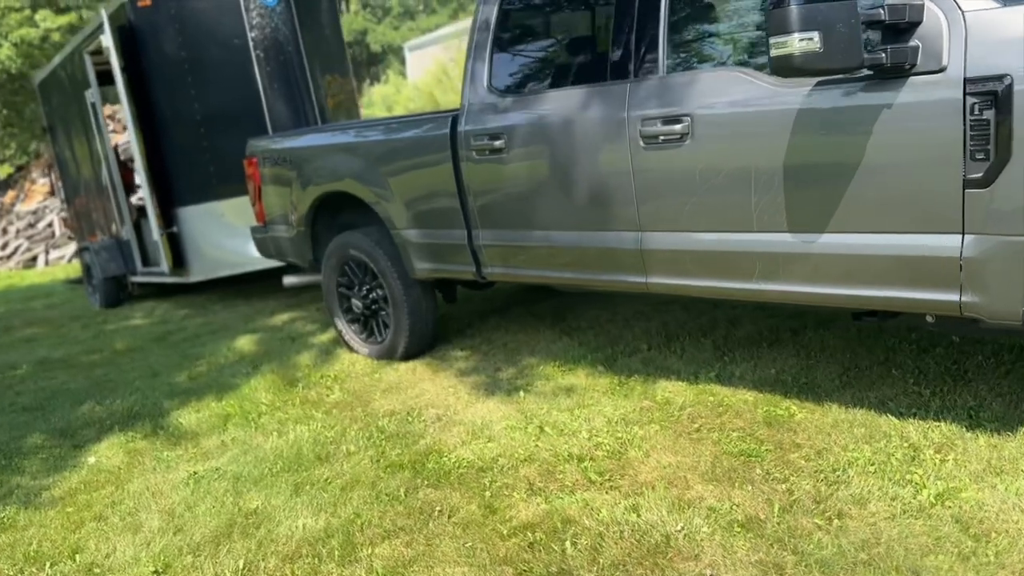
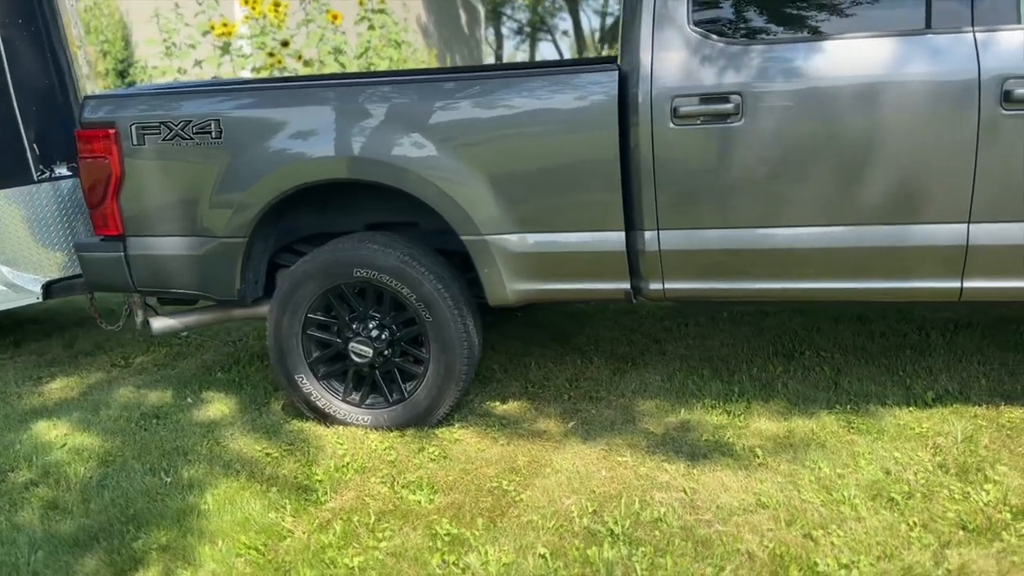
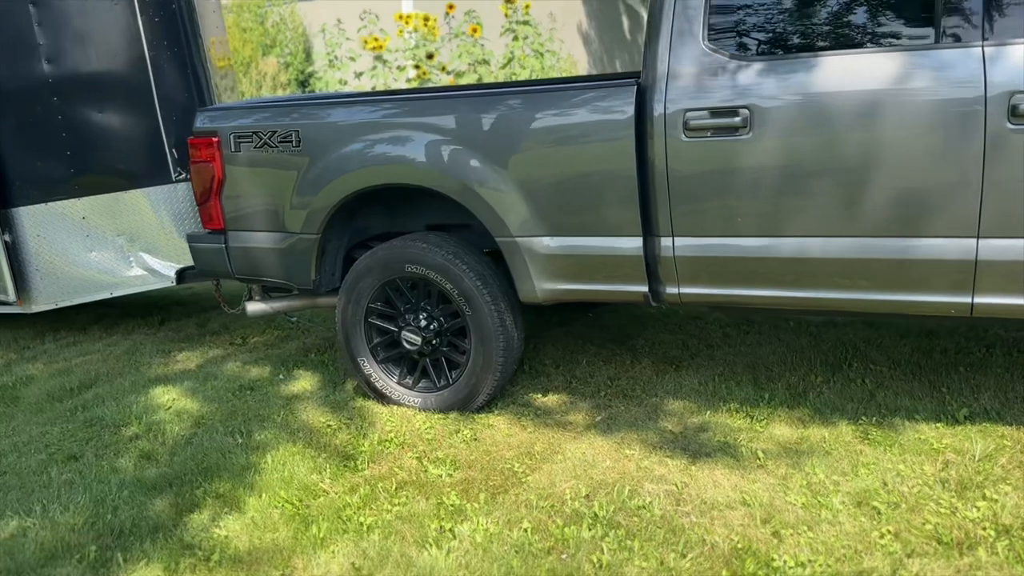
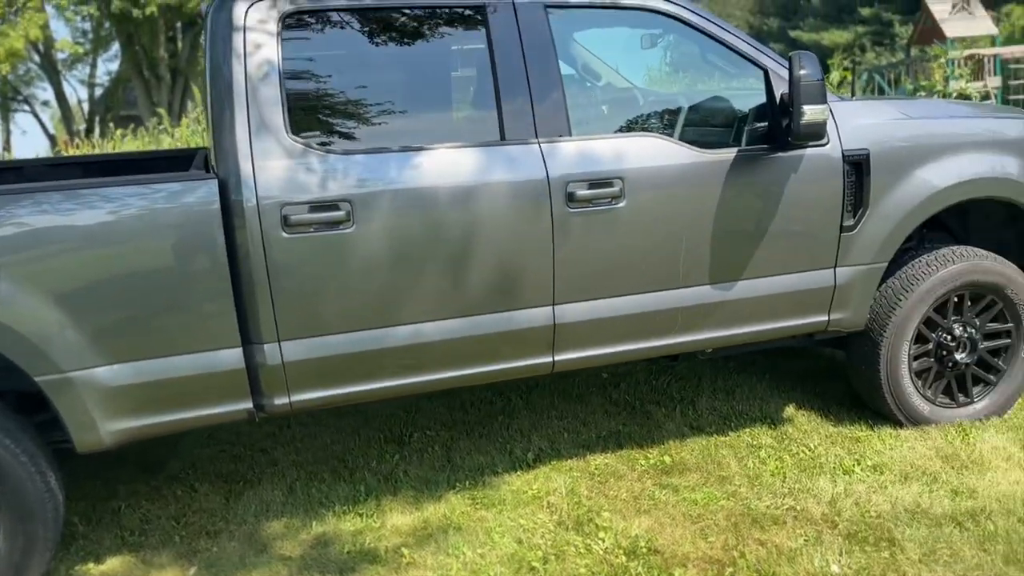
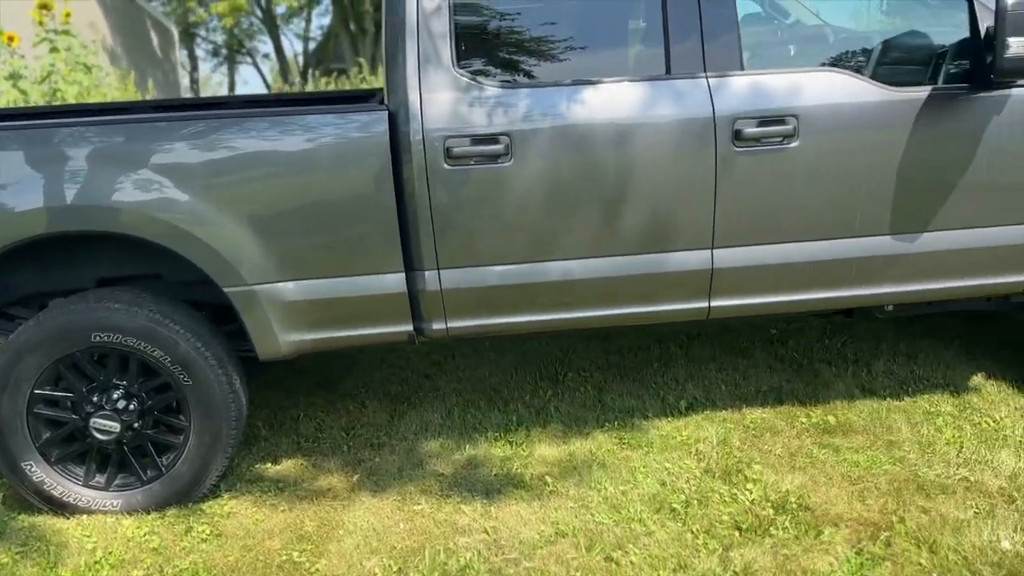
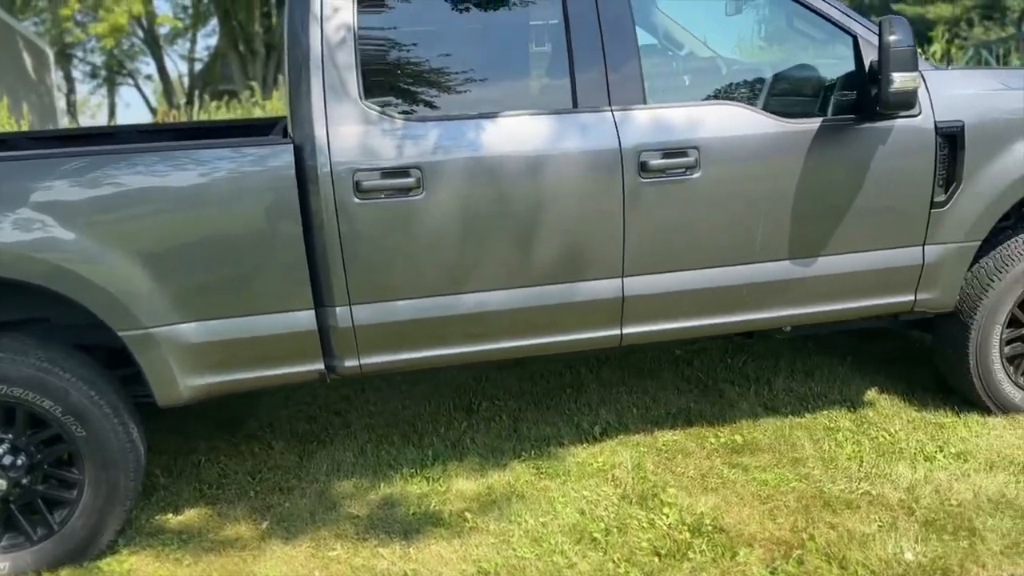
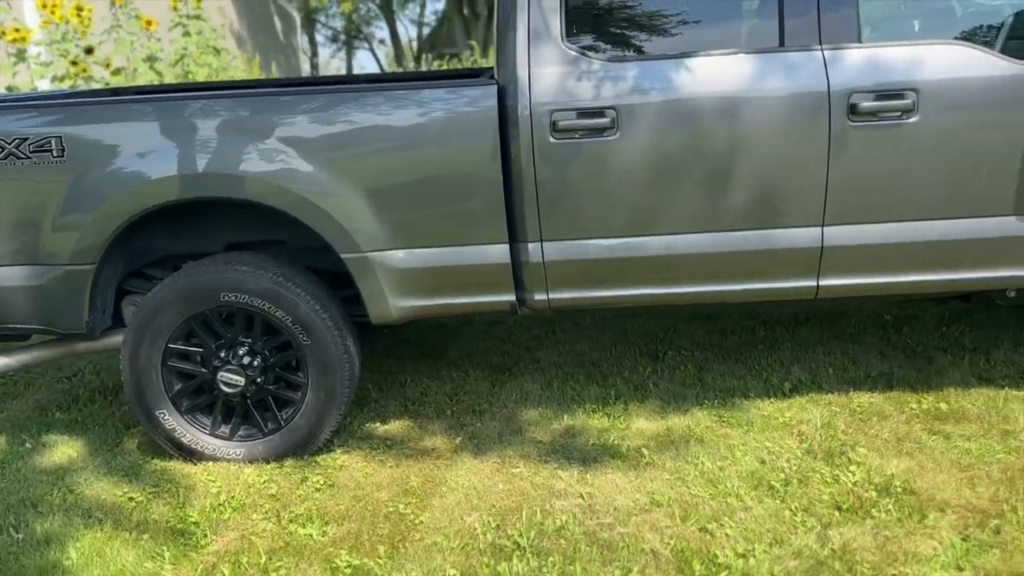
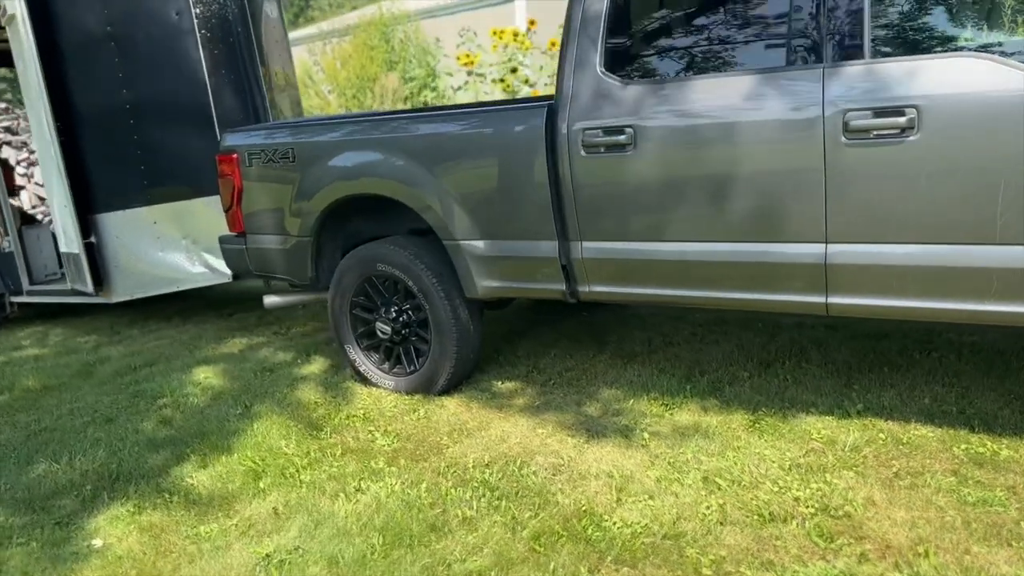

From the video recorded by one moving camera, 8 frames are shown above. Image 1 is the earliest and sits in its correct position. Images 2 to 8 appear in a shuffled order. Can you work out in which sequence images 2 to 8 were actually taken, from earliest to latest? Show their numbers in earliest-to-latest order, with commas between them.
8, 3, 2, 7, 5, 6, 4
